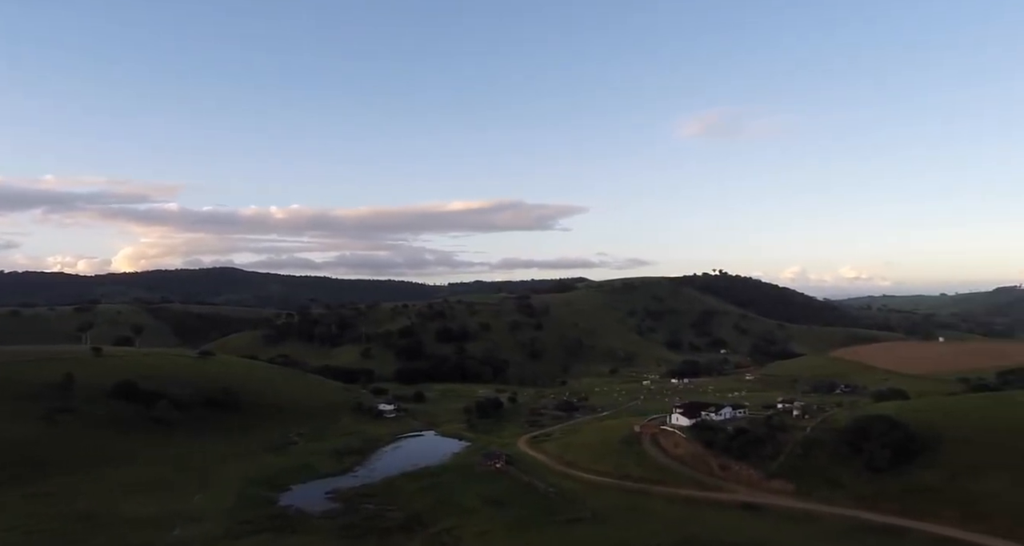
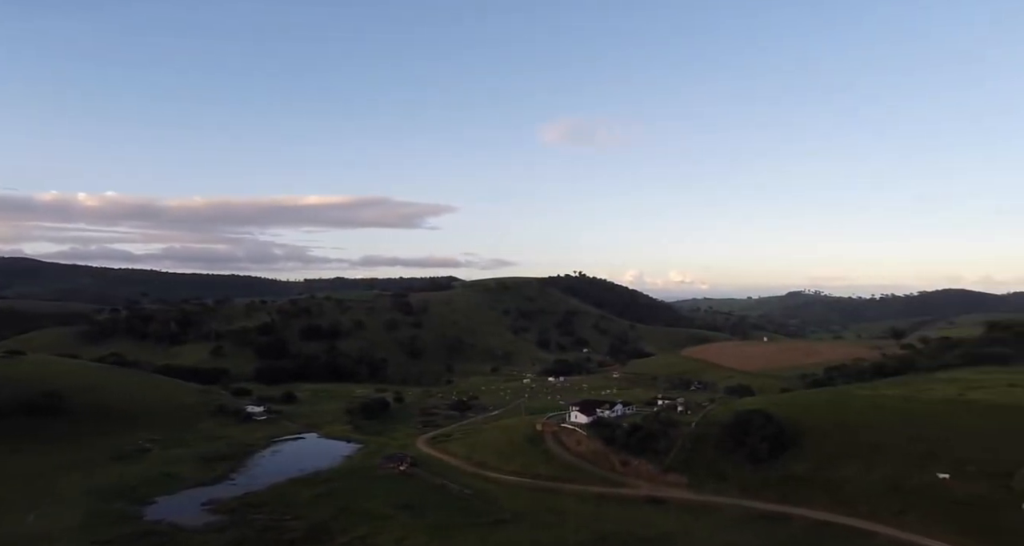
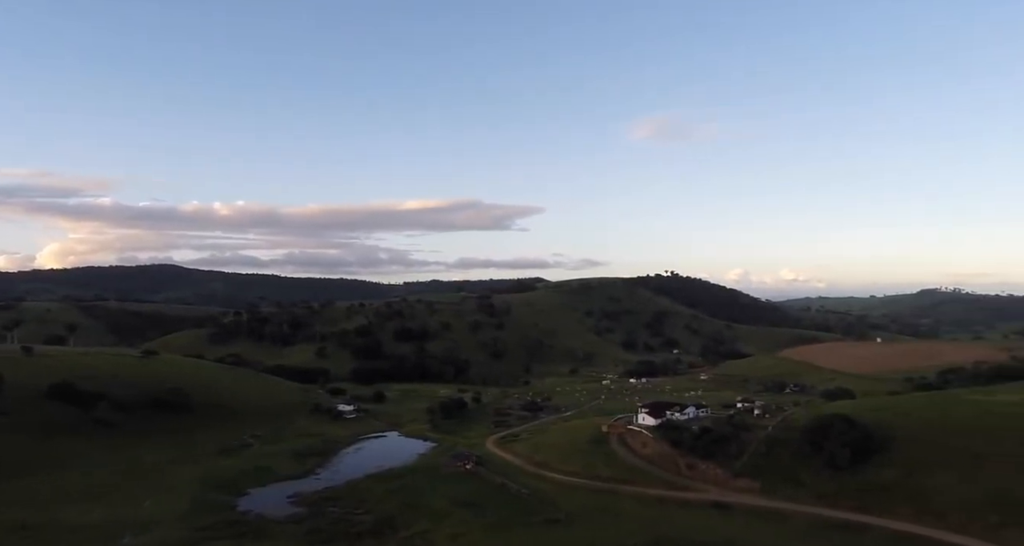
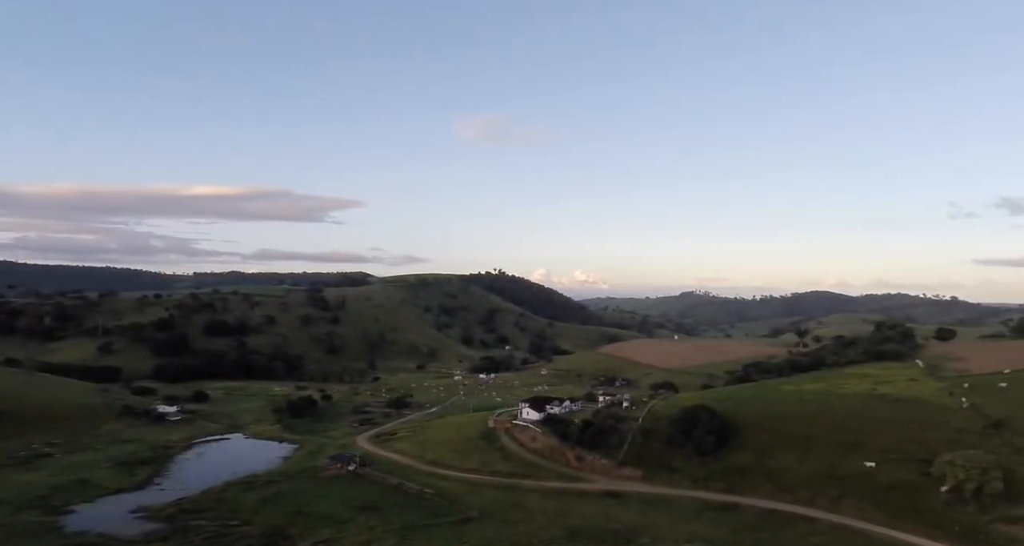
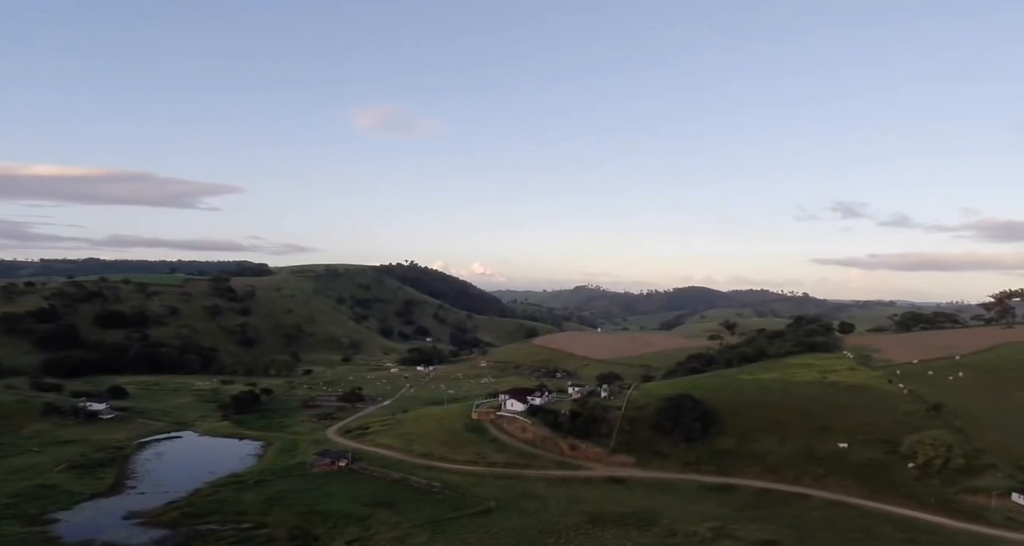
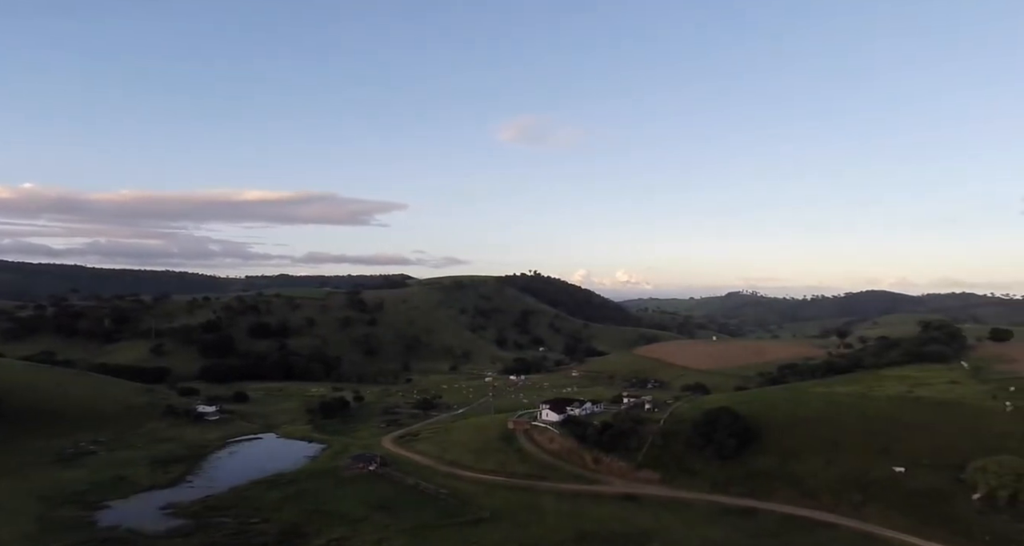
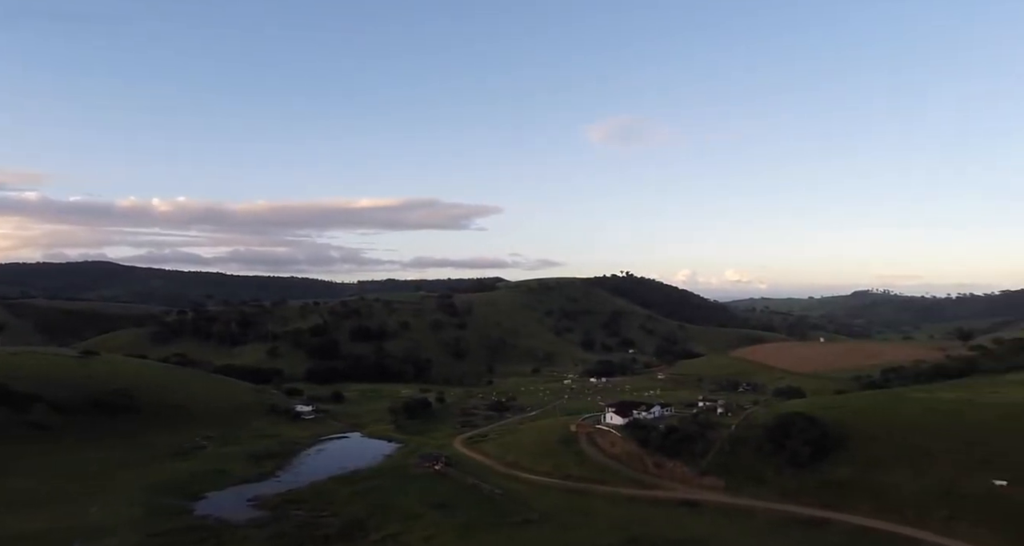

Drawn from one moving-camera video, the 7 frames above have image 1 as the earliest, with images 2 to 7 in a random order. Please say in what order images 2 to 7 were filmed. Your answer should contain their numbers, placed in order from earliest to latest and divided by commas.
3, 7, 2, 6, 4, 5
